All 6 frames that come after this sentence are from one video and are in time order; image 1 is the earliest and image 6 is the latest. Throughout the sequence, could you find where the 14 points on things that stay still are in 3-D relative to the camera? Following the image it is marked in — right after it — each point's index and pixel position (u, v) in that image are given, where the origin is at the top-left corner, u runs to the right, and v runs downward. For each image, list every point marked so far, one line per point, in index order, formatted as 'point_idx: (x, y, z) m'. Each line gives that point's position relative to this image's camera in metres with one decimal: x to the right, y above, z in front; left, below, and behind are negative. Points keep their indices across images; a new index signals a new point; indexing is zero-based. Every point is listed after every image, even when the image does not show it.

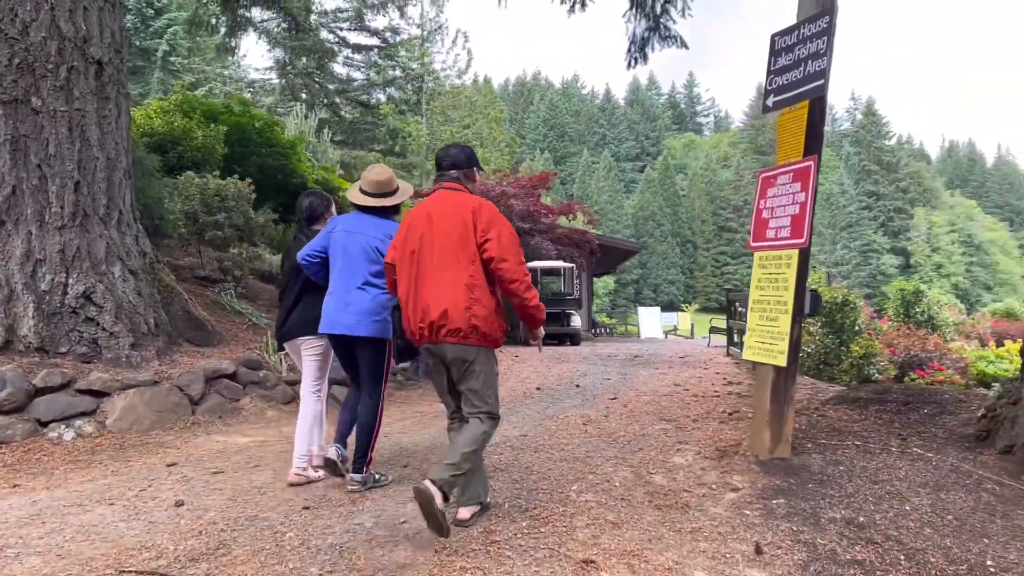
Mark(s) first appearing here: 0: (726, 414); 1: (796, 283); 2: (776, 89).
0: (+1.5, -0.8, +5.8) m
1: (+1.4, 0.0, +4.2) m
2: (+1.4, +1.1, +4.5) m
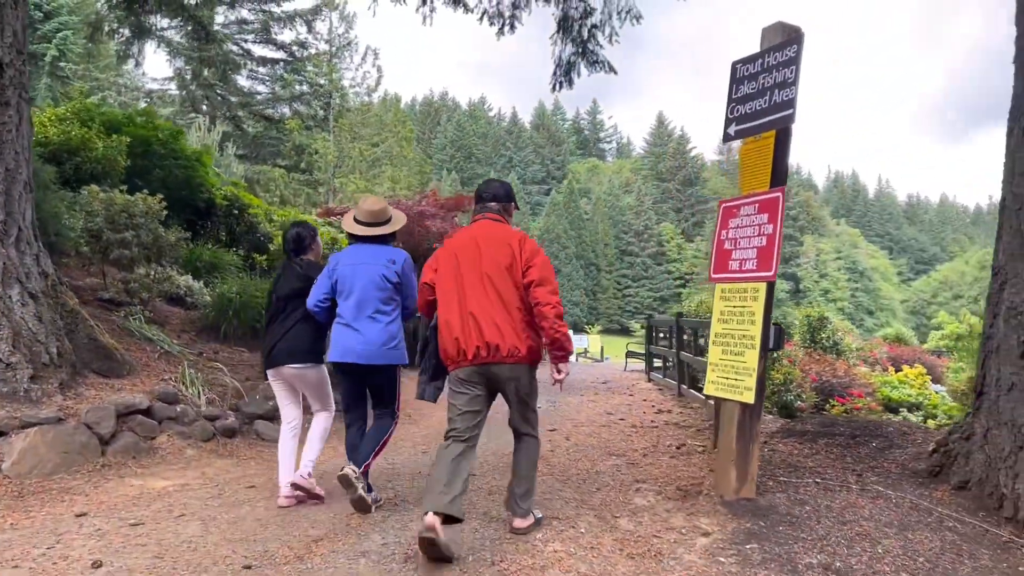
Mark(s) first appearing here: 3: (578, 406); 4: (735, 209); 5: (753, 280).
0: (+1.1, -1.0, +5.6) m
1: (+1.2, -0.1, +4.1) m
2: (+1.2, +0.9, +4.5) m
3: (+0.7, -1.3, +9.0) m
4: (+1.1, +0.4, +4.4) m
5: (+1.2, 0.0, +4.1) m
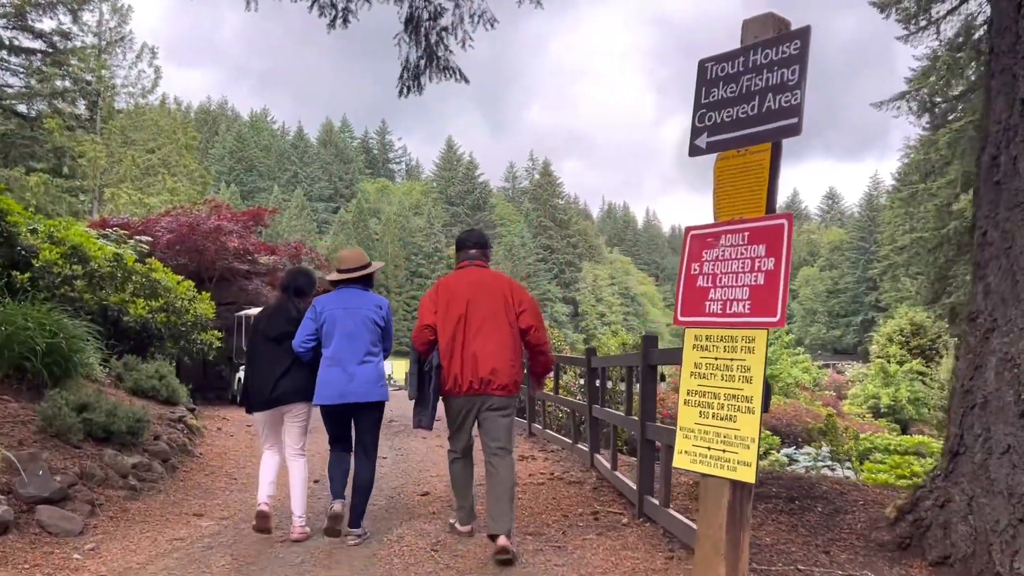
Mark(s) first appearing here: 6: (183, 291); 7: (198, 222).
0: (+0.4, -1.3, +4.7) m
1: (+0.9, -0.3, +3.3) m
2: (+0.8, +0.7, +3.7) m
3: (-0.8, -1.5, +7.9) m
4: (+0.8, +0.2, +3.6) m
5: (+0.9, -0.2, +3.3) m
6: (-4.4, 0.0, +11.6) m
7: (-5.8, +1.2, +15.8) m
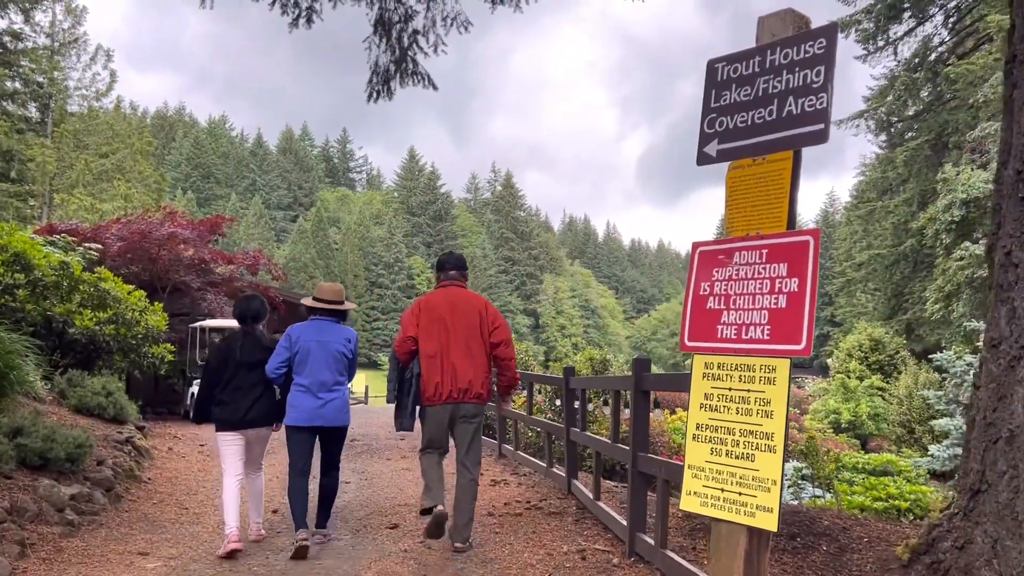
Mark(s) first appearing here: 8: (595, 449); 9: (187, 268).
0: (+0.3, -1.4, +4.4) m
1: (+0.9, -0.4, +2.9) m
2: (+0.8, +0.6, +3.3) m
3: (-1.0, -1.7, +7.5) m
4: (+0.8, +0.1, +3.2) m
5: (+0.9, -0.2, +3.0) m
6: (-4.8, -0.2, +11.0) m
7: (-6.4, +1.0, +15.2) m
8: (+0.6, -1.1, +5.9) m
9: (-5.9, +0.4, +15.7) m
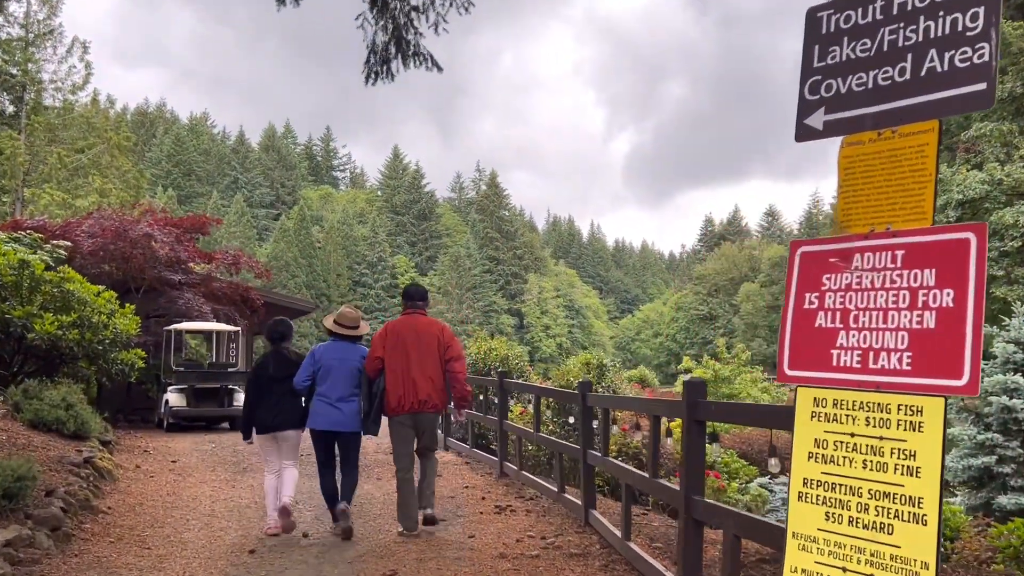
0: (+0.5, -1.4, +3.6) m
1: (+1.1, -0.4, +2.2) m
2: (+1.0, +0.6, +2.6) m
3: (-1.0, -1.7, +6.7) m
4: (+0.9, +0.1, +2.5) m
5: (+1.0, -0.3, +2.2) m
6: (-4.8, -0.2, +10.2) m
7: (-6.4, +1.0, +14.3) m
8: (+0.7, -1.1, +5.2) m
9: (-6.0, +0.4, +14.8) m
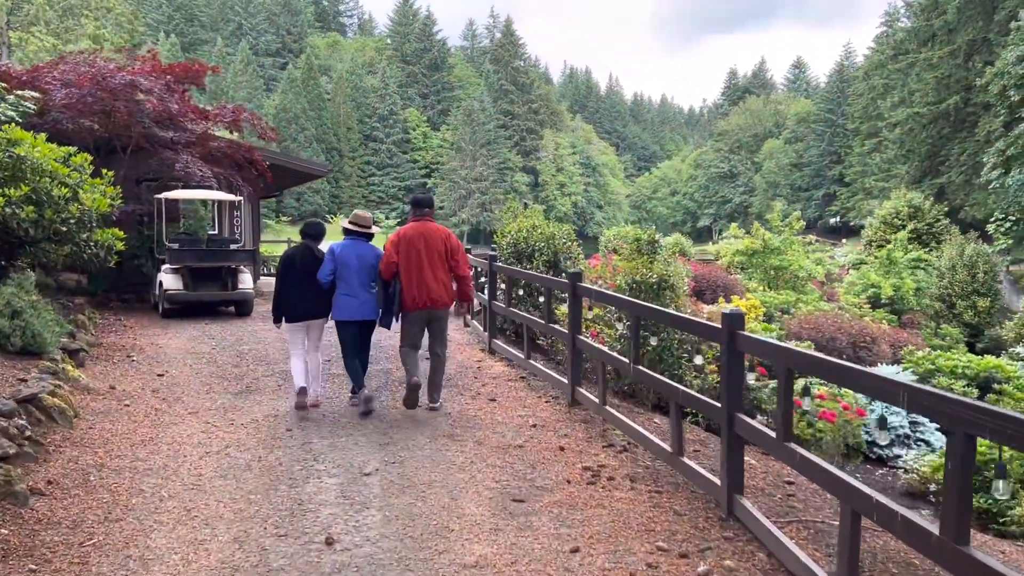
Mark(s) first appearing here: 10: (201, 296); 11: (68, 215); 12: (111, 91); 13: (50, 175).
0: (+1.0, -1.3, +1.8) m
1: (+1.6, -0.6, +0.2) m
2: (+1.5, +0.5, +0.4) m
3: (-0.4, -1.0, +4.9) m
4: (+1.4, 0.0, +0.4) m
5: (+1.5, -0.4, +0.3) m
6: (-4.2, +1.1, +8.1) m
7: (-5.8, +3.0, +12.0) m
8: (+1.2, -0.7, +3.3) m
9: (-5.3, +2.4, +12.6) m
10: (-4.2, -0.1, +11.6) m
11: (-4.1, +0.7, +8.0) m
12: (-5.5, +2.7, +11.9) m
13: (-4.3, +1.0, +8.0) m
